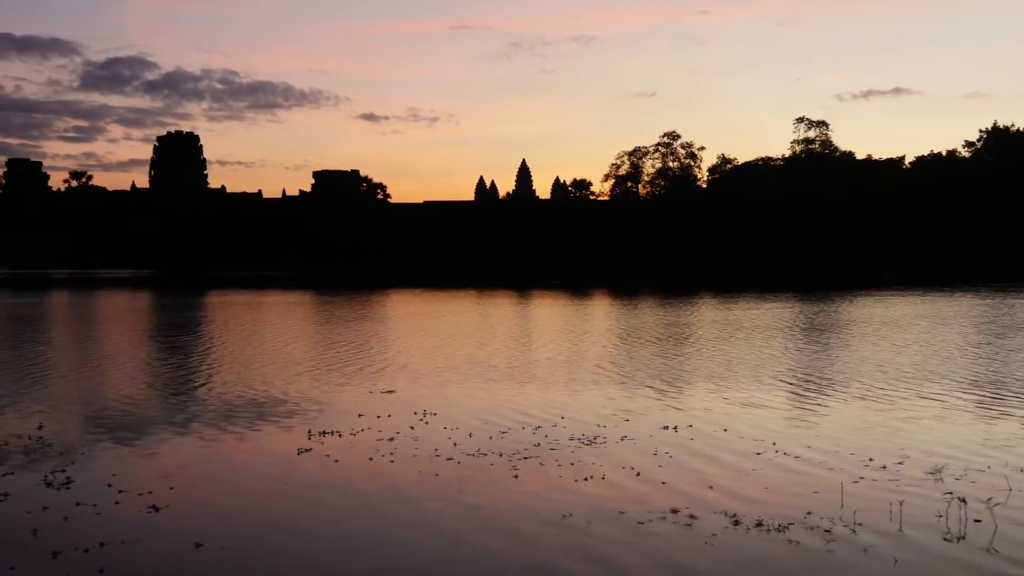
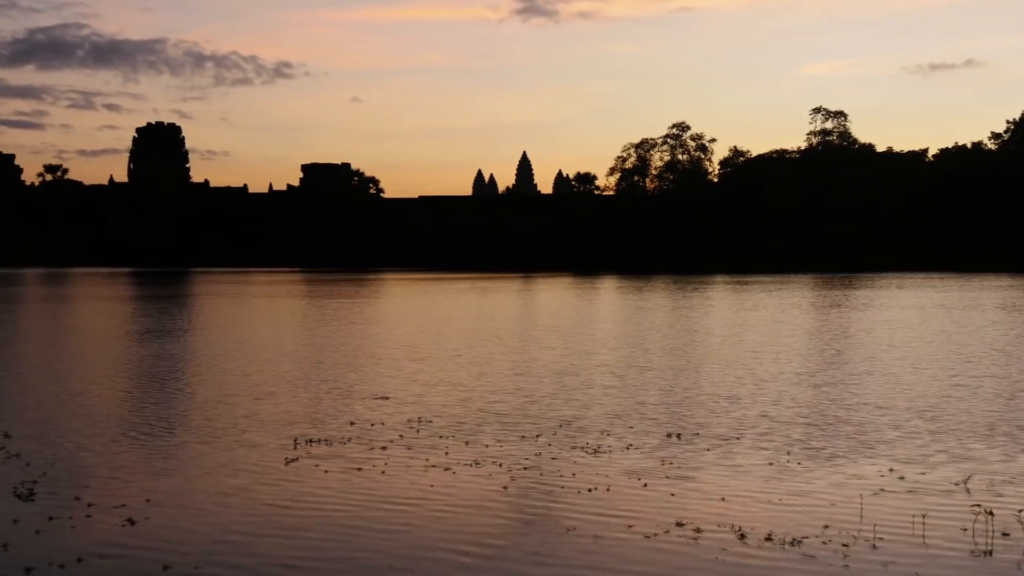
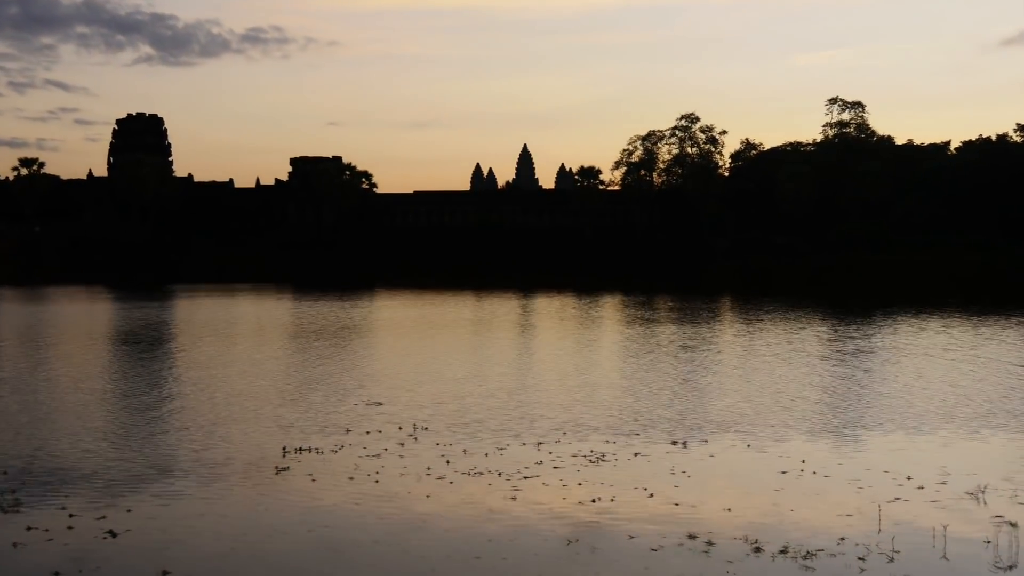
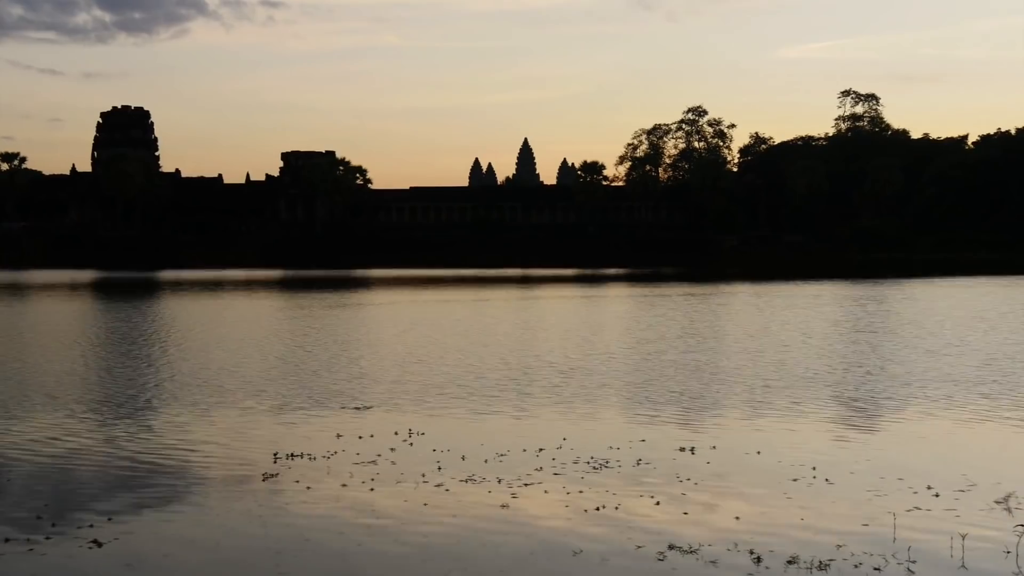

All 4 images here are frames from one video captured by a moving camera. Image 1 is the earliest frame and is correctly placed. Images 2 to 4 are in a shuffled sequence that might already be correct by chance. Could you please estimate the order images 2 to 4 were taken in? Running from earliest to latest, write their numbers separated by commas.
2, 3, 4
